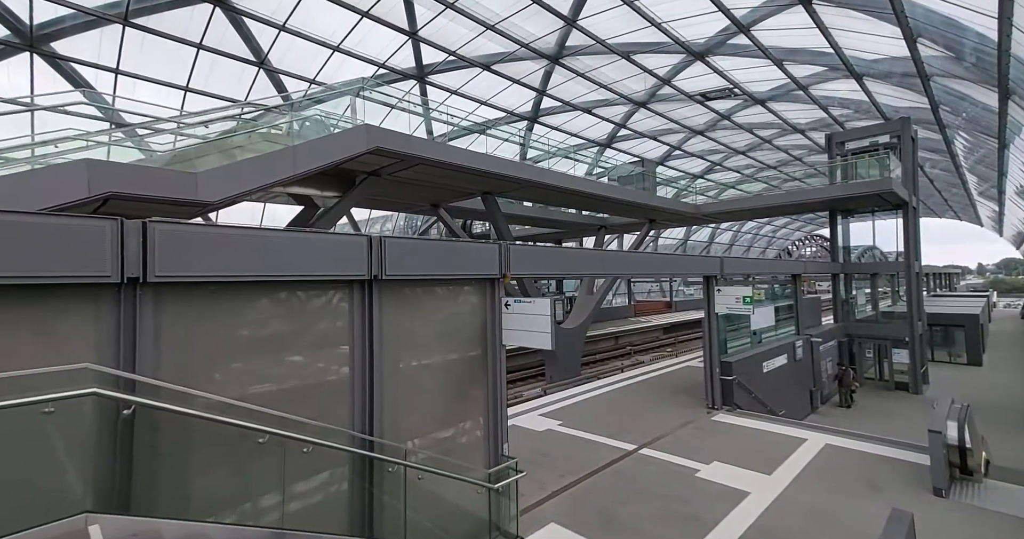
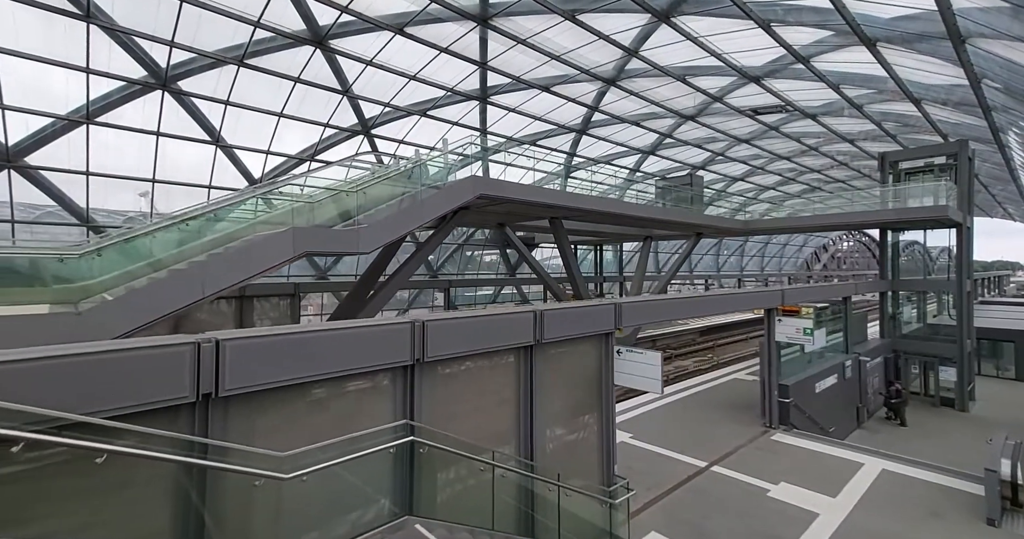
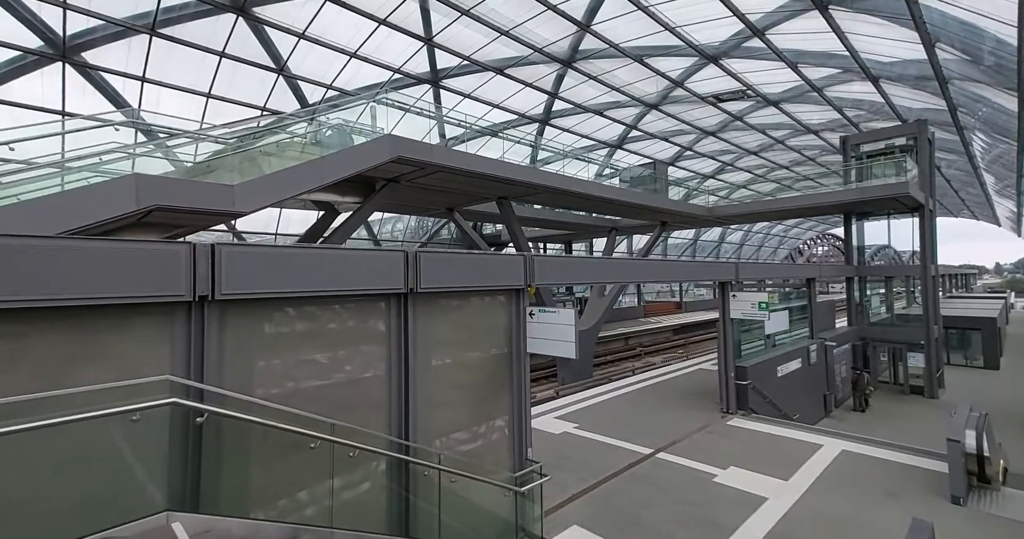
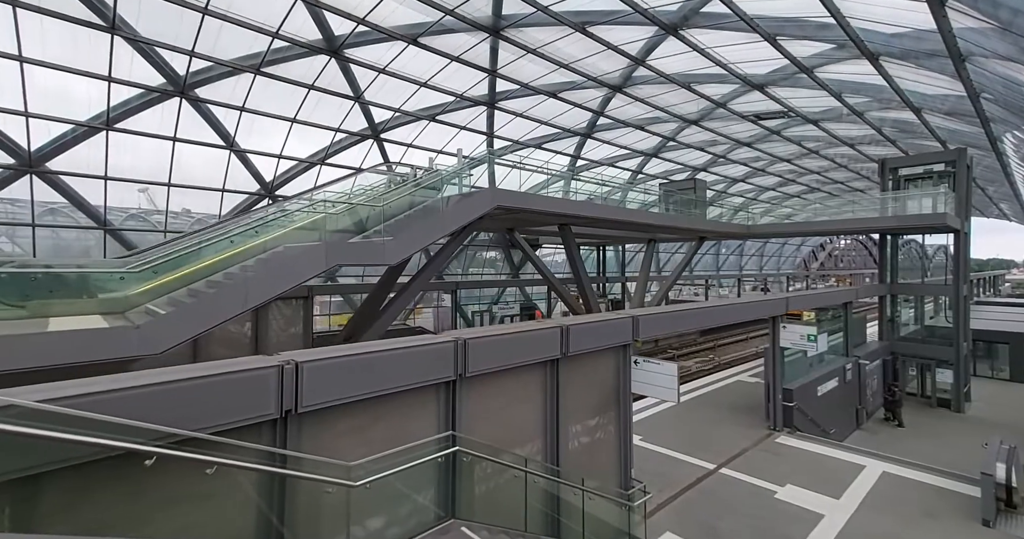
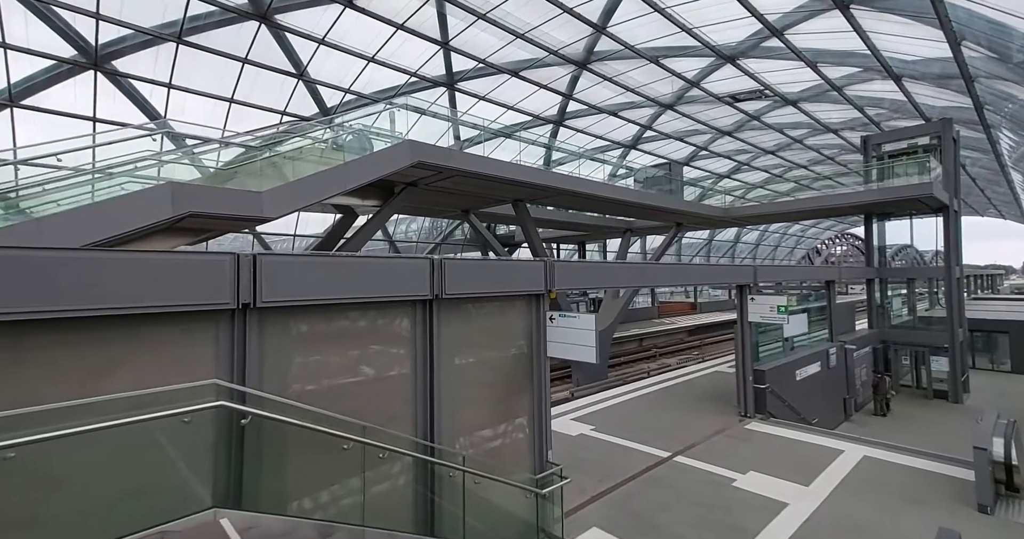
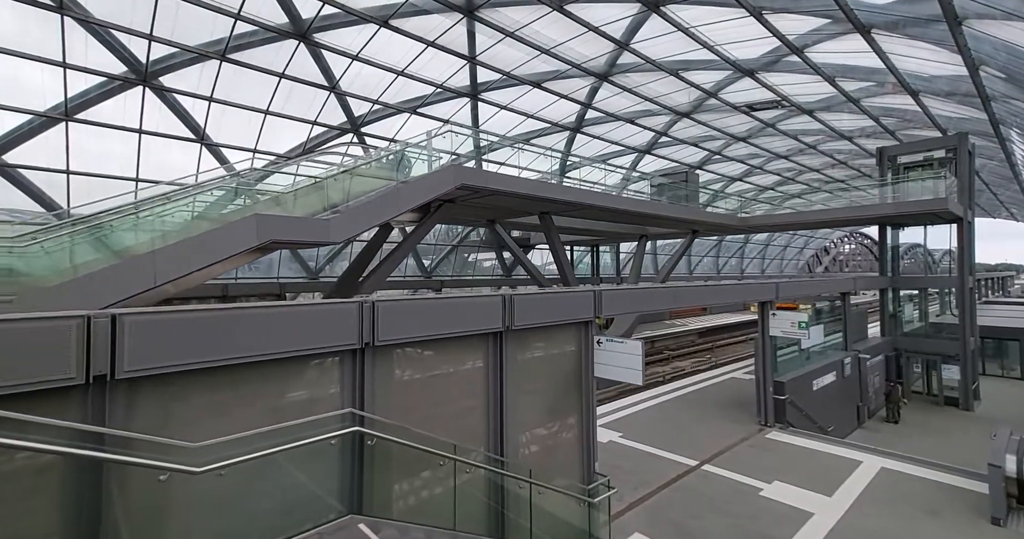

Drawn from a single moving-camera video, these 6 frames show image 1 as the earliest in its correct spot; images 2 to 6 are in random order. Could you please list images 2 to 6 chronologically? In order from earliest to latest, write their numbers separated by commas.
3, 5, 6, 2, 4
